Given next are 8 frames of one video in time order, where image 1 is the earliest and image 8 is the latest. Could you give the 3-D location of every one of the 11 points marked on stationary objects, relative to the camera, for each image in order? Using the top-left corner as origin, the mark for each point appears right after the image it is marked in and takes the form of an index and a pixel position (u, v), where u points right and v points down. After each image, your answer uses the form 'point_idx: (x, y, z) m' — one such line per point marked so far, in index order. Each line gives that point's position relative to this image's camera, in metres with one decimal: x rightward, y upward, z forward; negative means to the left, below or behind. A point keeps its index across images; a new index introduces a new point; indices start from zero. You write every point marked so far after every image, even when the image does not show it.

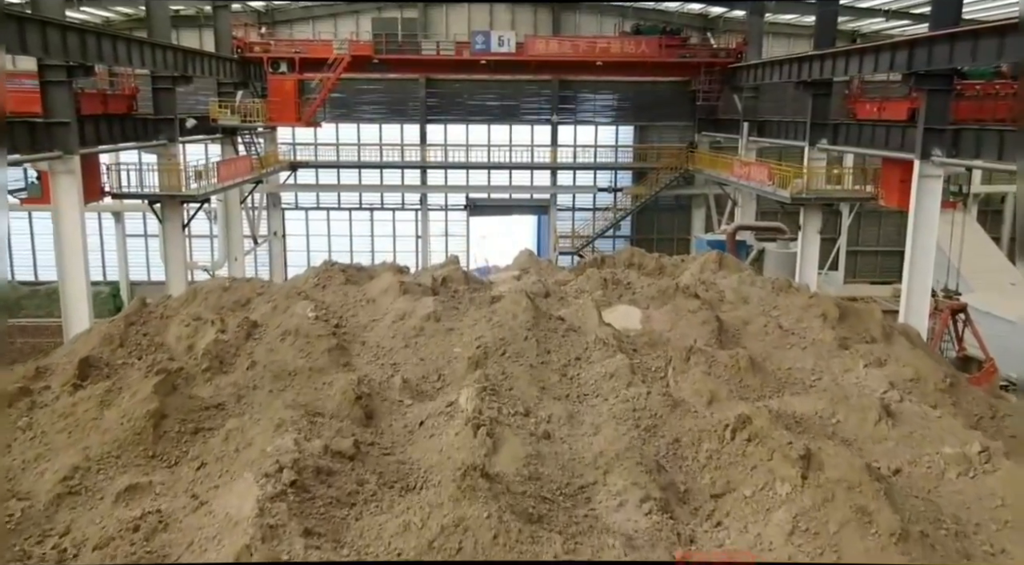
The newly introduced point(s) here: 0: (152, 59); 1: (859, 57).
0: (-9.0, +5.6, +20.2) m
1: (+8.5, +5.6, +20.3) m
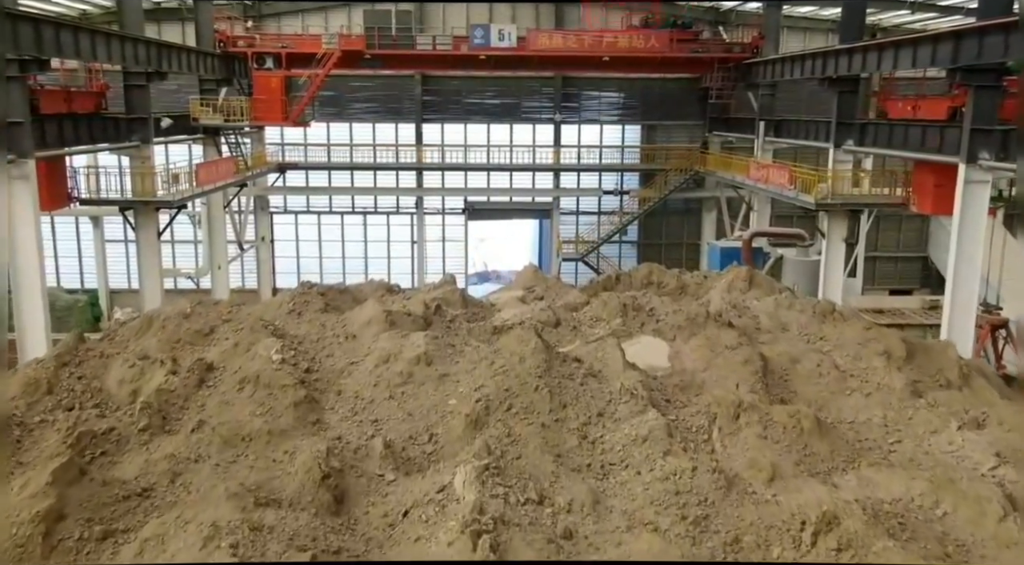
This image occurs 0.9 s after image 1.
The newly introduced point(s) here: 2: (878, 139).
0: (-8.9, +5.3, +18.6) m
1: (+8.6, +5.3, +18.7) m
2: (+9.3, +3.6, +20.3) m
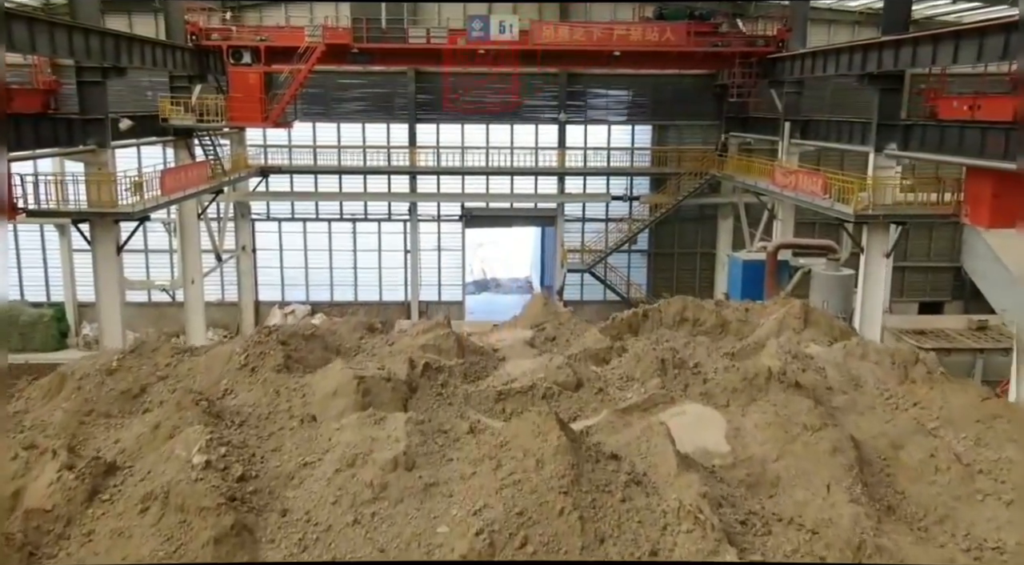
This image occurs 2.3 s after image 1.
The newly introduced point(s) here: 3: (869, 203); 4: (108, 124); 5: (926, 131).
0: (-8.9, +4.8, +16.4) m
1: (+8.6, +4.8, +16.6) m
2: (+9.3, +3.1, +18.2) m
3: (+8.4, +1.8, +18.9) m
4: (-9.1, +3.6, +18.2) m
5: (+9.5, +3.4, +18.4) m
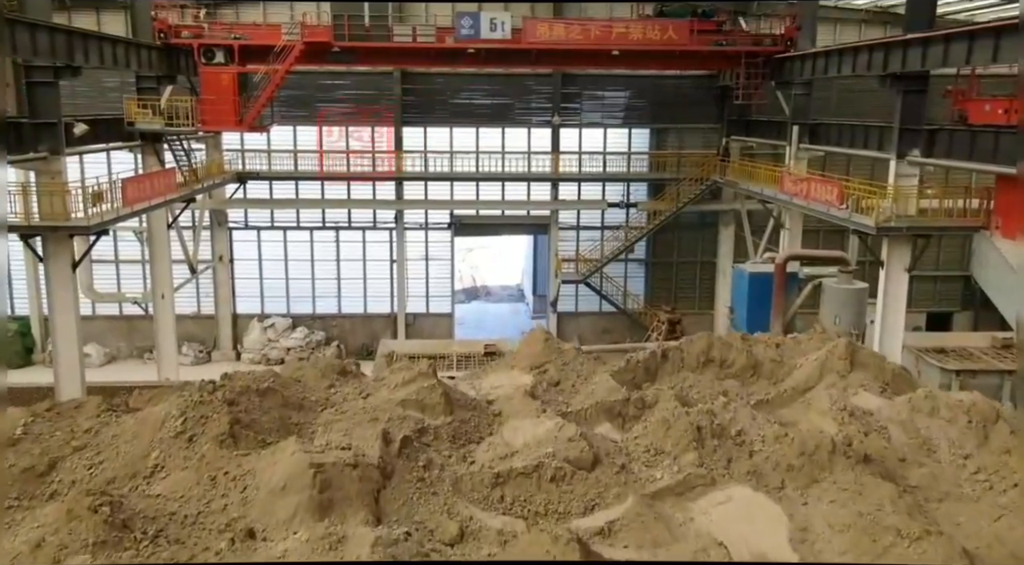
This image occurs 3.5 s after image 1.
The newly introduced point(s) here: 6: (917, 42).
0: (-9.0, +4.4, +14.8) m
1: (+8.5, +4.4, +15.2) m
2: (+9.2, +2.8, +16.8) m
3: (+8.2, +1.5, +17.5) m
4: (-9.3, +3.2, +16.6) m
5: (+9.3, +3.0, +17.0) m
6: (+8.3, +4.9, +16.5) m
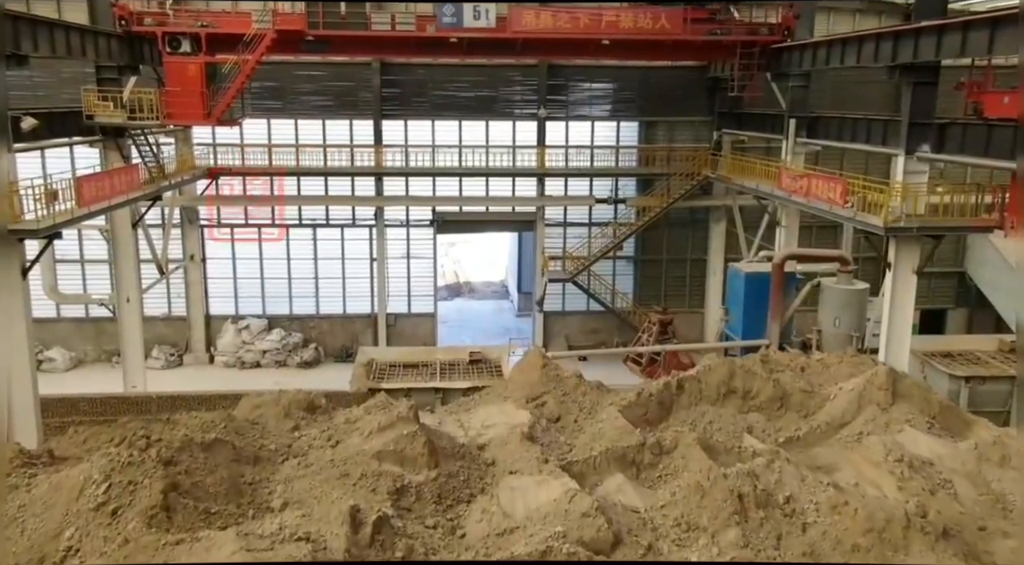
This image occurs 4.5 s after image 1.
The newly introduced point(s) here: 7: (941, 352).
0: (-9.2, +4.2, +13.4) m
1: (+8.2, +4.4, +14.2) m
2: (+8.9, +2.7, +15.9) m
3: (+8.0, +1.4, +16.5) m
4: (-9.5, +3.0, +15.3) m
5: (+9.0, +3.0, +16.0) m
6: (+8.0, +4.8, +15.6) m
7: (+10.4, -1.7, +19.7) m
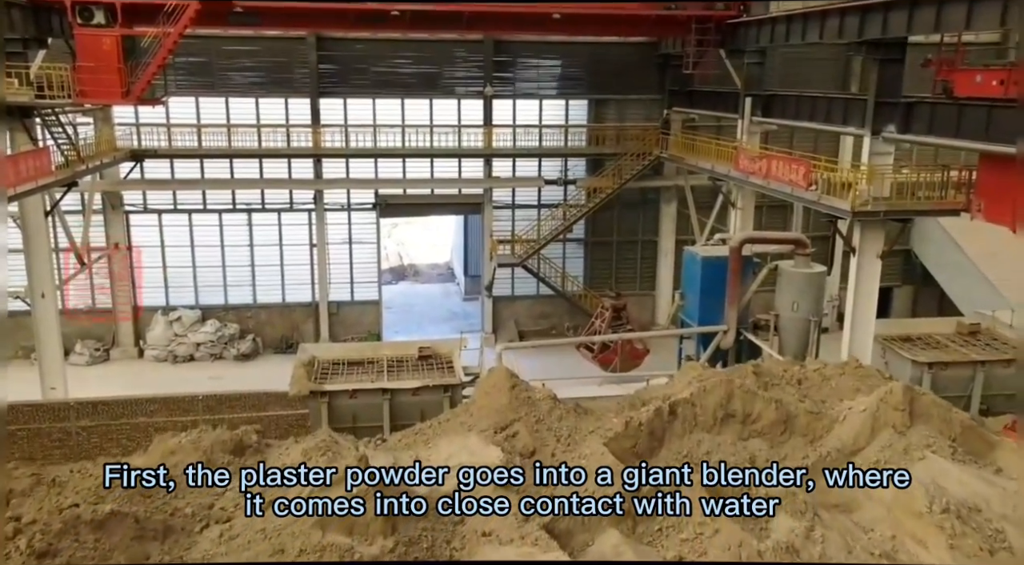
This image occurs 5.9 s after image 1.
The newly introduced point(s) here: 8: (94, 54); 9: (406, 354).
0: (-10.0, +4.1, +11.5) m
1: (+7.4, +4.6, +13.6) m
2: (+8.0, +3.0, +15.3) m
3: (+7.0, +1.7, +15.9) m
4: (-10.4, +3.0, +13.4) m
5: (+8.1, +3.2, +15.5) m
6: (+7.1, +5.1, +14.8) m
7: (+9.3, -1.3, +19.4) m
8: (-9.7, +5.3, +18.8) m
9: (-2.3, -1.5, +17.7) m
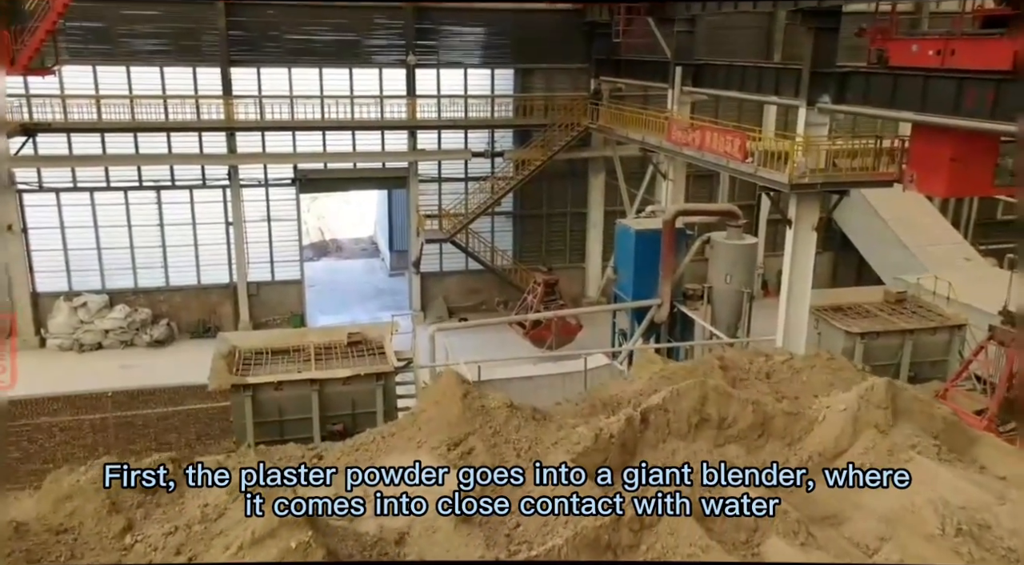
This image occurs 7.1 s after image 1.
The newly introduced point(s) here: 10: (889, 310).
0: (-10.8, +4.1, +9.7) m
1: (+6.3, +5.0, +13.3) m
2: (+6.7, +3.5, +15.2) m
3: (+5.7, +2.2, +15.7) m
4: (-11.4, +3.0, +11.5) m
5: (+6.8, +3.8, +15.3) m
6: (+5.8, +5.6, +14.5) m
7: (+7.7, -0.6, +19.5) m
8: (-11.3, +5.5, +16.8) m
9: (-3.7, -1.2, +16.8) m
10: (+9.0, -0.7, +19.3) m
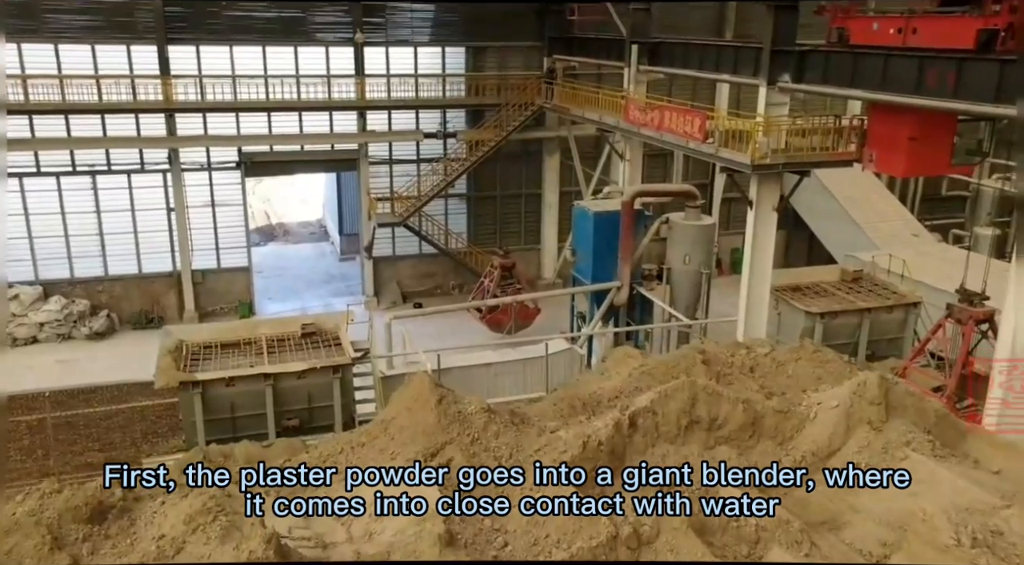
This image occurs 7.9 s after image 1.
0: (-11.3, +4.0, +8.5) m
1: (+5.6, +5.3, +13.1) m
2: (+5.9, +3.9, +15.0) m
3: (+4.9, +2.6, +15.6) m
4: (-11.9, +2.9, +10.3) m
5: (+6.0, +4.1, +15.2) m
6: (+5.0, +5.9, +14.3) m
7: (+6.7, -0.1, +19.5) m
8: (-12.2, +5.6, +15.6) m
9: (-4.5, -1.0, +16.1) m
10: (+8.0, -0.1, +19.4) m
